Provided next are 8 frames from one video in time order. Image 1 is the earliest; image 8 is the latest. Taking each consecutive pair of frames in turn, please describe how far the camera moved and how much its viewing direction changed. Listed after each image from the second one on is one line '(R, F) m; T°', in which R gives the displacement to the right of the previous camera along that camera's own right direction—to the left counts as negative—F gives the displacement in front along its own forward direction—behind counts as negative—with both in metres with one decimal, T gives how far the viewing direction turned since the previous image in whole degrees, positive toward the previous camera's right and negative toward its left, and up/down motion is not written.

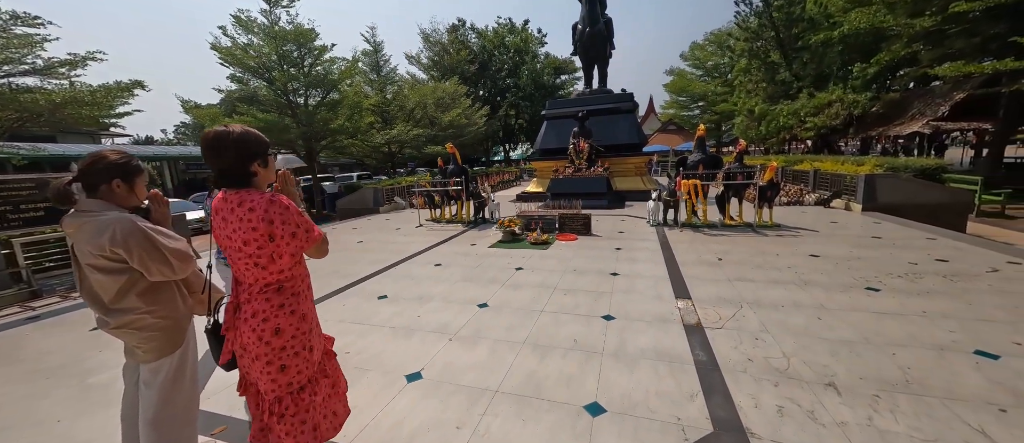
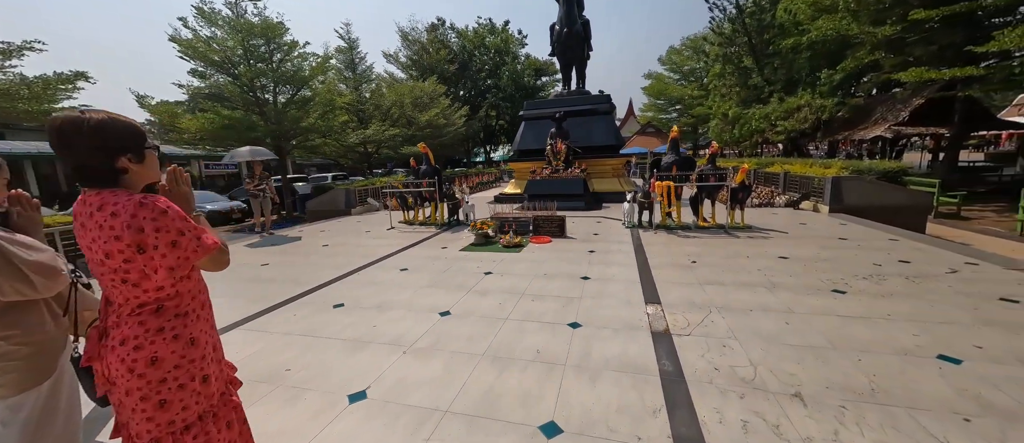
(+0.2, +0.2) m; +3°
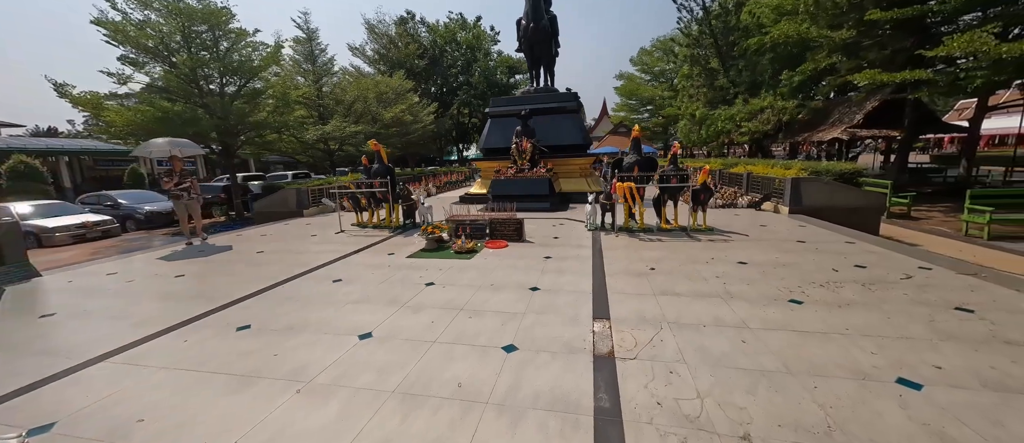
(+0.4, +0.4) m; +4°
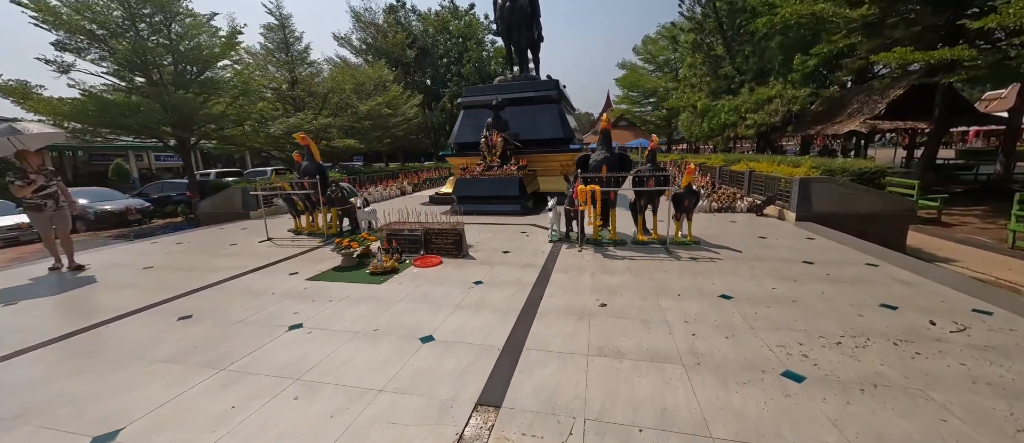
(+1.0, +1.2) m; -1°
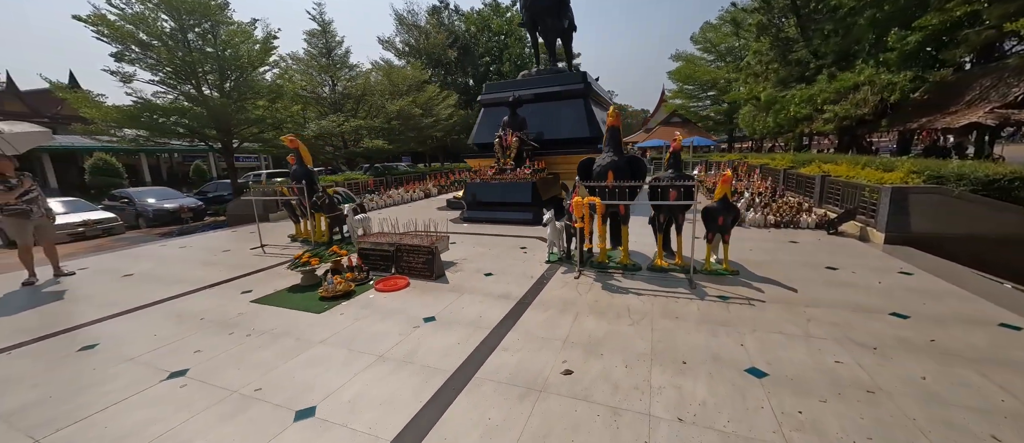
(+0.9, +1.0) m; -8°
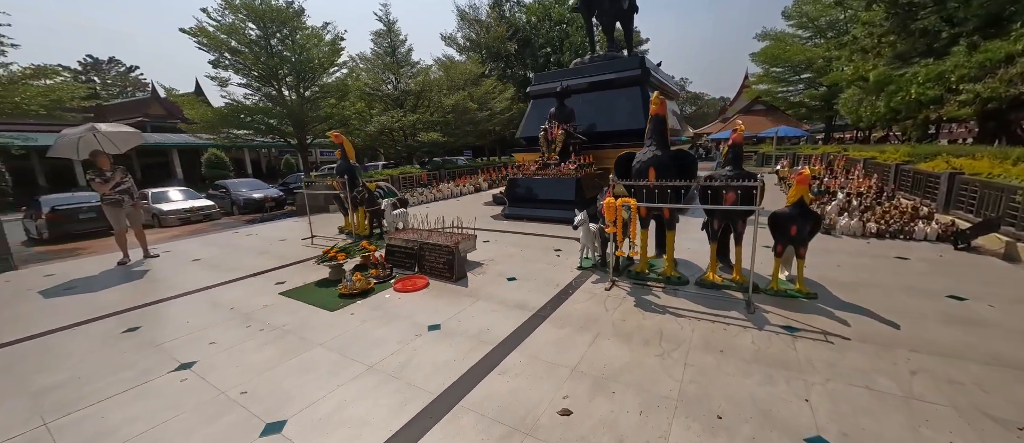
(+0.4, +0.4) m; -10°
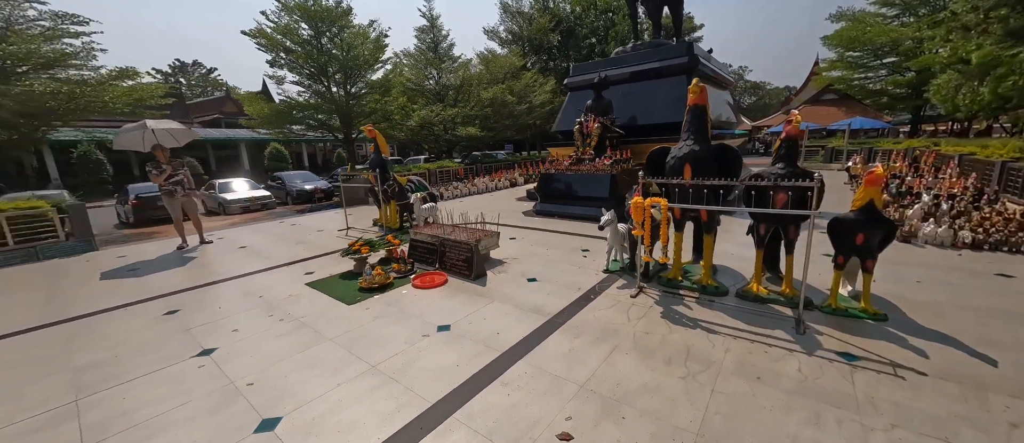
(+0.2, +0.2) m; -7°
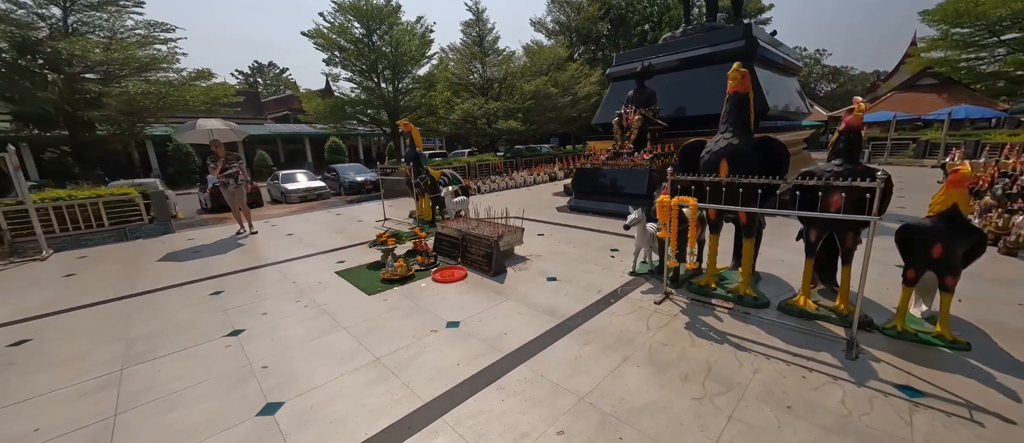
(+0.3, +0.1) m; -7°
